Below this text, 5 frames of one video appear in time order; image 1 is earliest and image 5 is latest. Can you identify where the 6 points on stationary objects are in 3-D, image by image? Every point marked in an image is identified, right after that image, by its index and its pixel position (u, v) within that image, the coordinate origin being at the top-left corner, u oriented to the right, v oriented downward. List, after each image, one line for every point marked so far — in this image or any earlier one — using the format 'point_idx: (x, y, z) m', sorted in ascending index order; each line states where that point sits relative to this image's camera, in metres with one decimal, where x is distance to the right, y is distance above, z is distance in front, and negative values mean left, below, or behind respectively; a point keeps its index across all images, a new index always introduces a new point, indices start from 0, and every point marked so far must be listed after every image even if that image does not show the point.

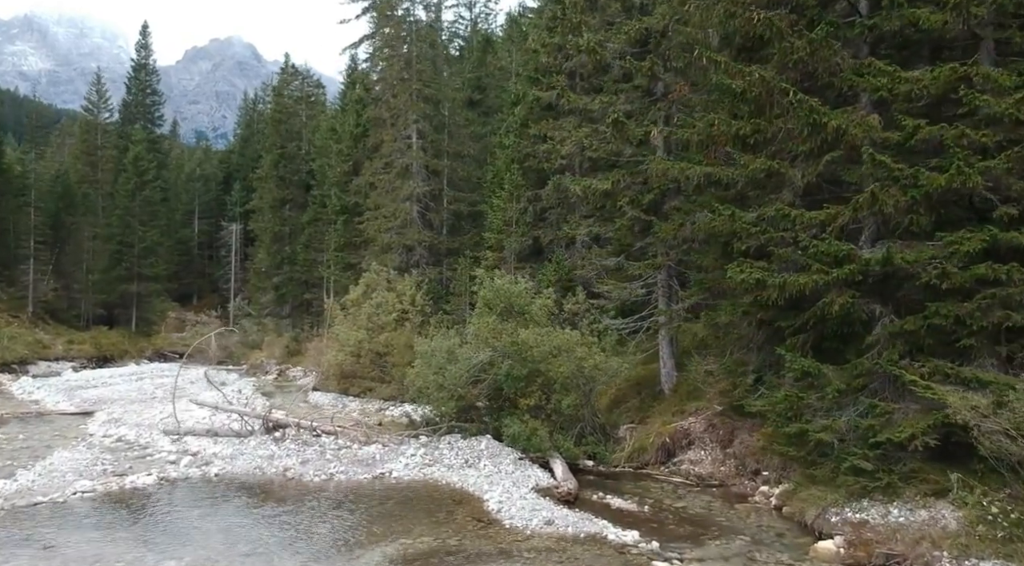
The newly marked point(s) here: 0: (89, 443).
0: (-11.1, -4.3, +19.6) m
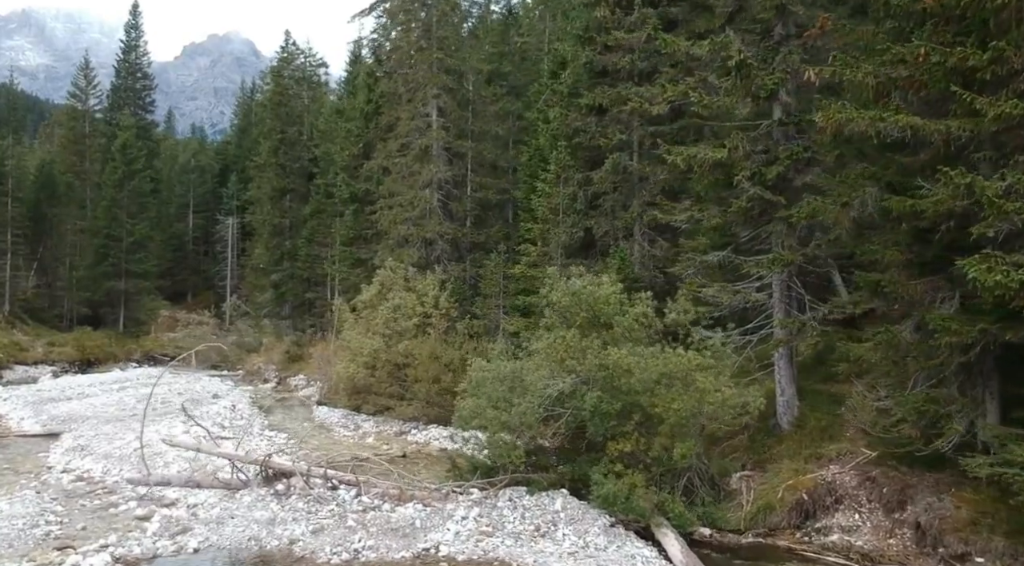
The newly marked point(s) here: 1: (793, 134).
0: (-9.8, -4.3, +15.6) m
1: (+4.8, +2.5, +12.7) m
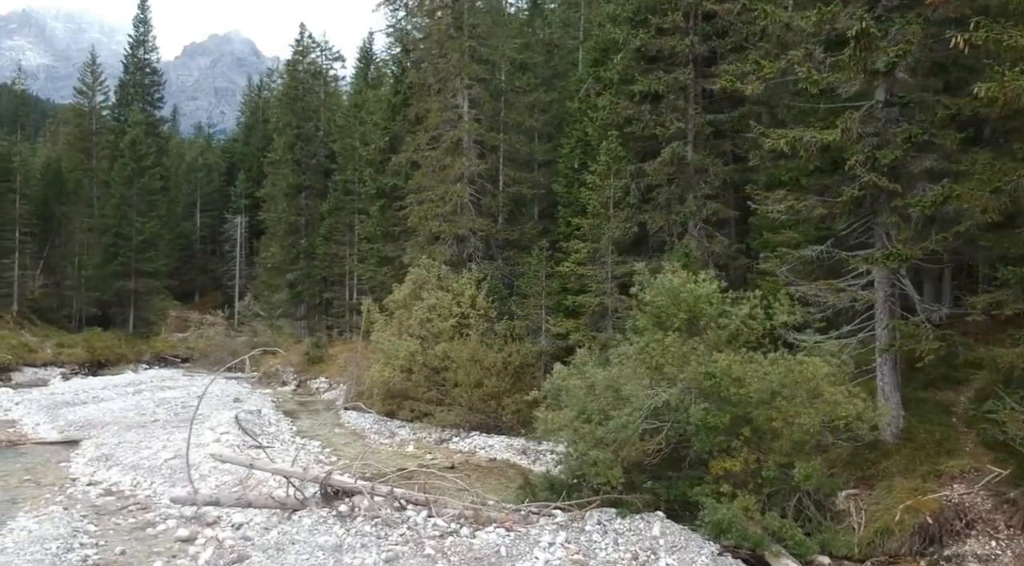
0: (-8.5, -4.2, +14.4) m
1: (+6.0, +2.6, +11.5) m
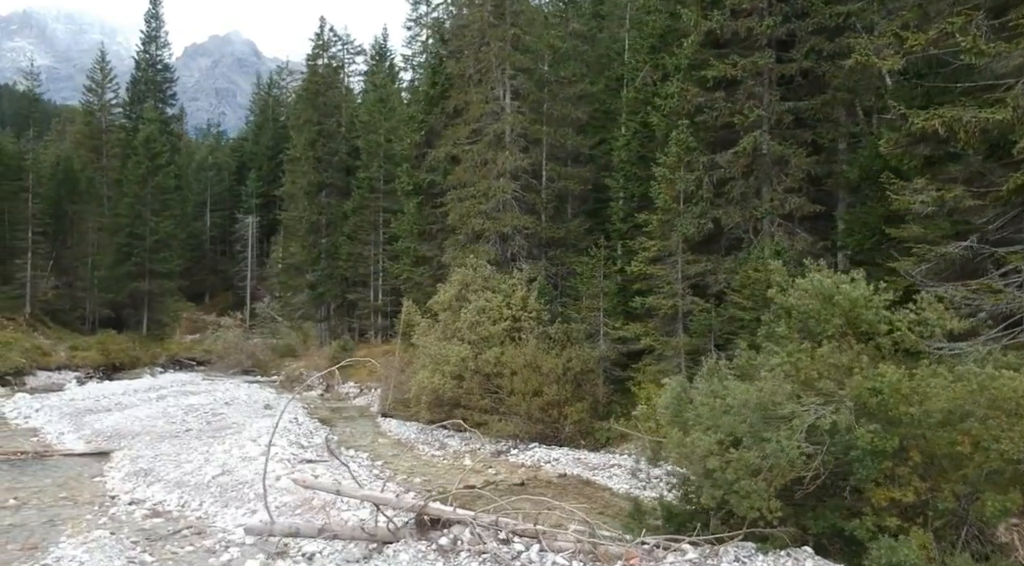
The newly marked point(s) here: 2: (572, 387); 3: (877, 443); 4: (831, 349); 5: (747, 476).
0: (-6.9, -4.3, +13.0) m
1: (+7.6, +2.6, +10.1) m
2: (+1.6, -2.7, +19.7) m
3: (+4.1, -1.8, +8.5) m
4: (+3.8, -0.8, +9.1) m
5: (+2.7, -2.3, +8.7) m
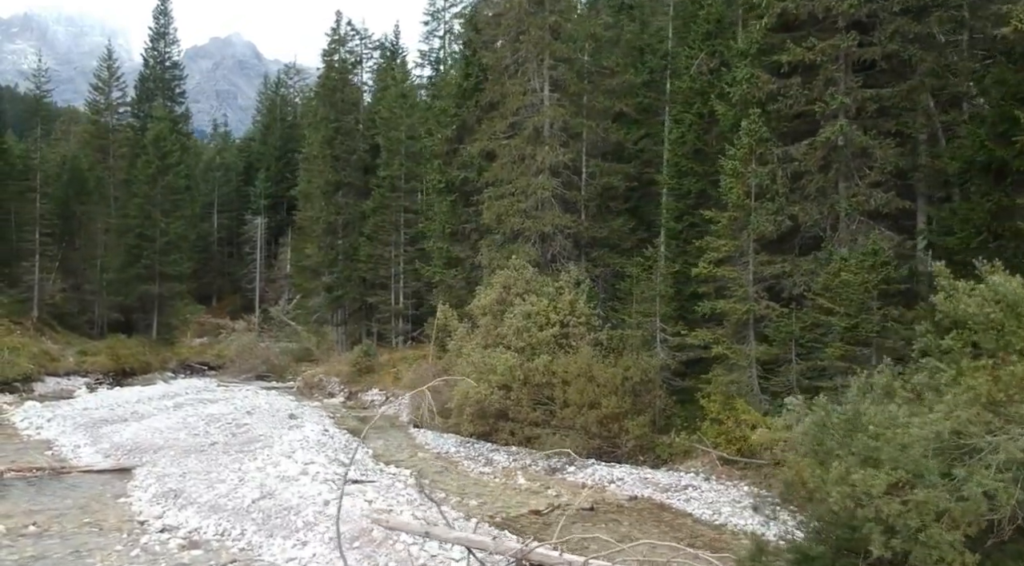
0: (-5.6, -4.3, +11.6) m
1: (+8.9, +2.5, +8.7) m
2: (+2.9, -2.8, +18.3) m
3: (+5.4, -1.9, +7.1) m
4: (+5.1, -0.8, +7.7) m
5: (+4.0, -2.3, +7.3) m
